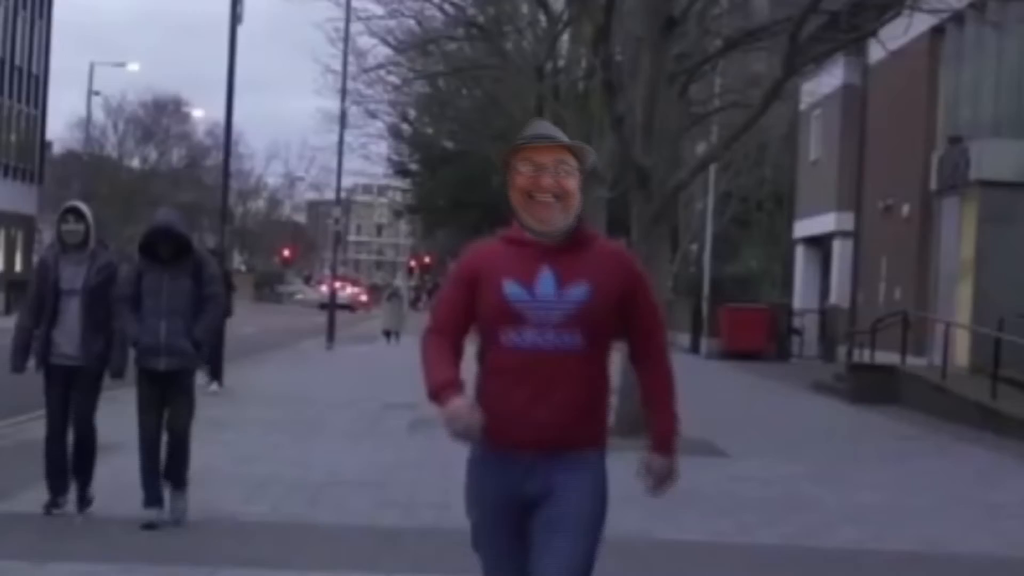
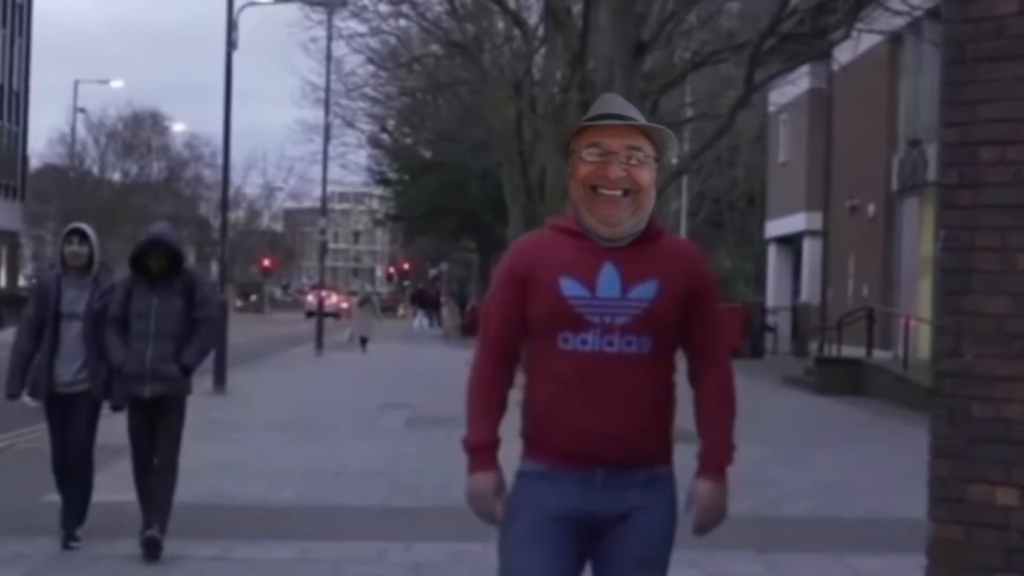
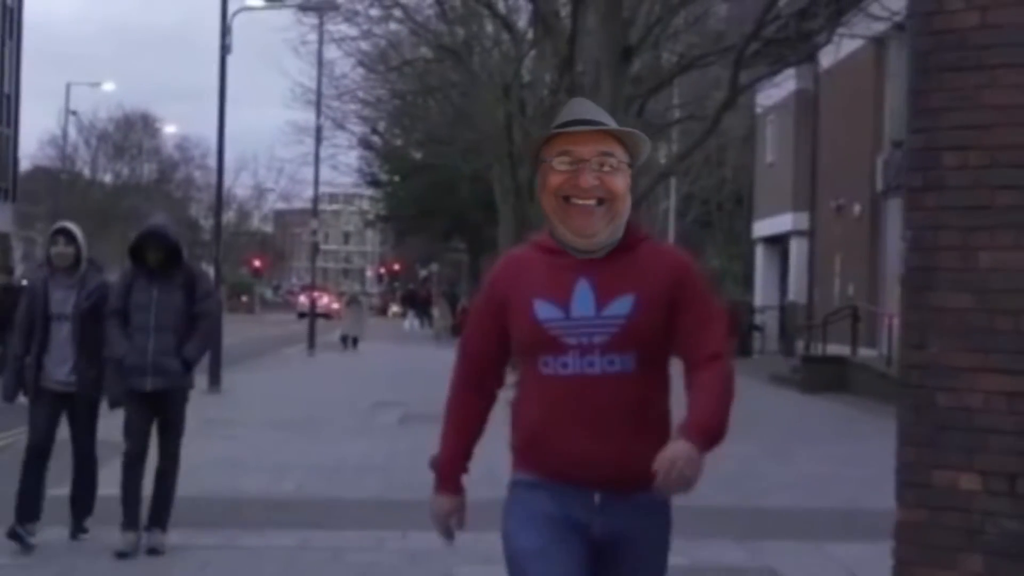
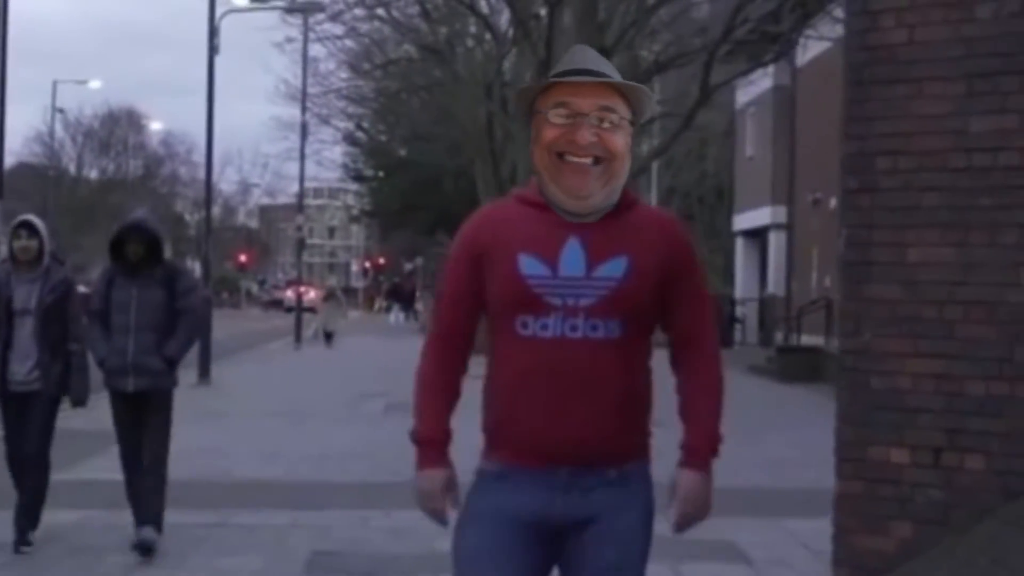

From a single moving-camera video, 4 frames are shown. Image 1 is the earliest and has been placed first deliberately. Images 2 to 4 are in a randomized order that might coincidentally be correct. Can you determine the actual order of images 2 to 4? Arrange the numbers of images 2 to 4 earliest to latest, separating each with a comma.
2, 3, 4
